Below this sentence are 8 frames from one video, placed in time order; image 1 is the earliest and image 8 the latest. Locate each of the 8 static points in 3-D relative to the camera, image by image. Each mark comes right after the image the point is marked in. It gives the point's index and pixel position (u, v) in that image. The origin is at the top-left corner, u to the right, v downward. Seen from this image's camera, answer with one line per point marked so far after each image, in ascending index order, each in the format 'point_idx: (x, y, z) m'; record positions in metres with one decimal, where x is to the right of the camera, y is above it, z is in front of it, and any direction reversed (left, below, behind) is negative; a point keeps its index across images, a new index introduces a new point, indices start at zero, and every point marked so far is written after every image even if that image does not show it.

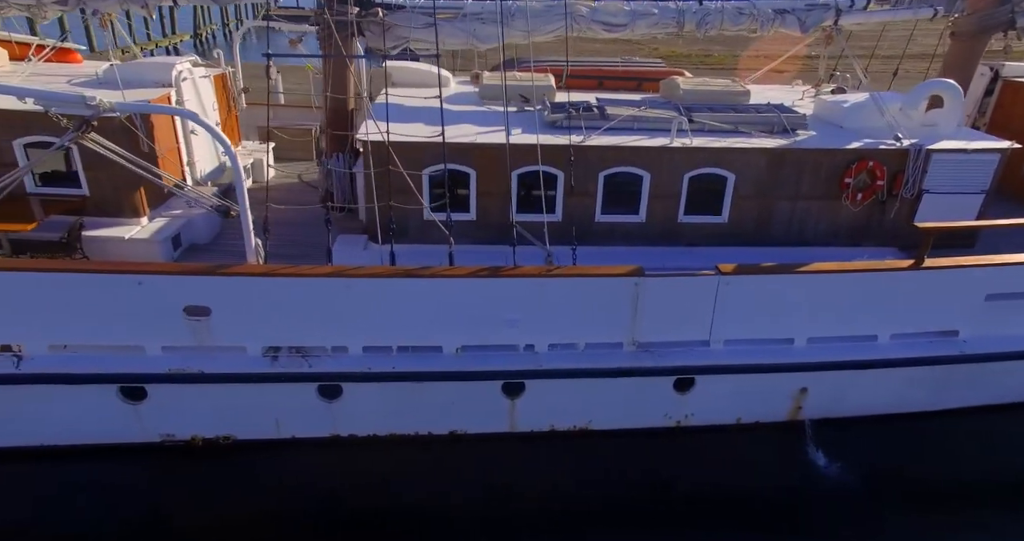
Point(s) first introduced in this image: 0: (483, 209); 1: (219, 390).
0: (-0.4, +0.6, +6.4) m
1: (-2.3, -1.0, +5.5) m
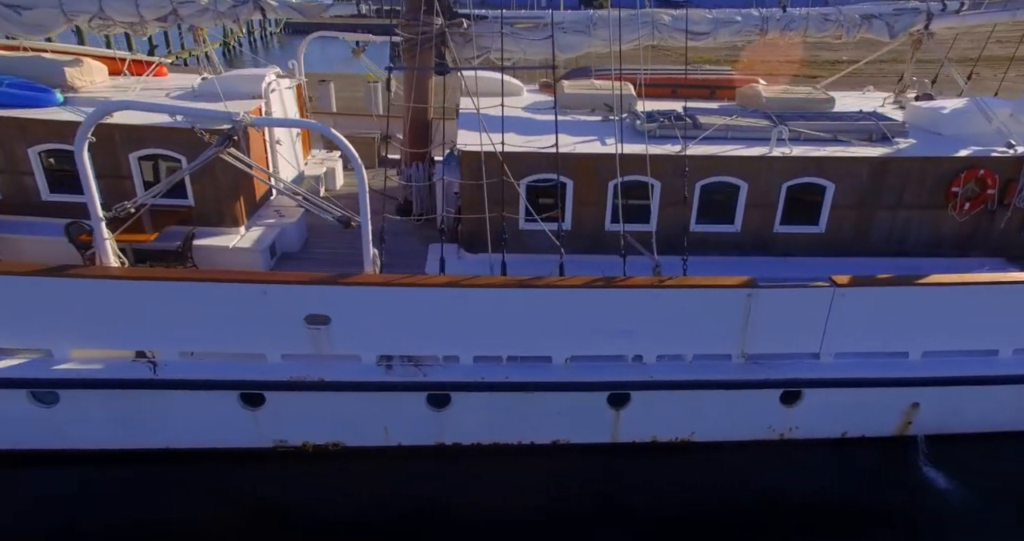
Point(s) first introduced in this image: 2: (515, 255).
0: (+0.6, +0.5, +6.5) m
1: (-1.4, -1.0, +5.6) m
2: (-0.1, +0.1, +6.4) m
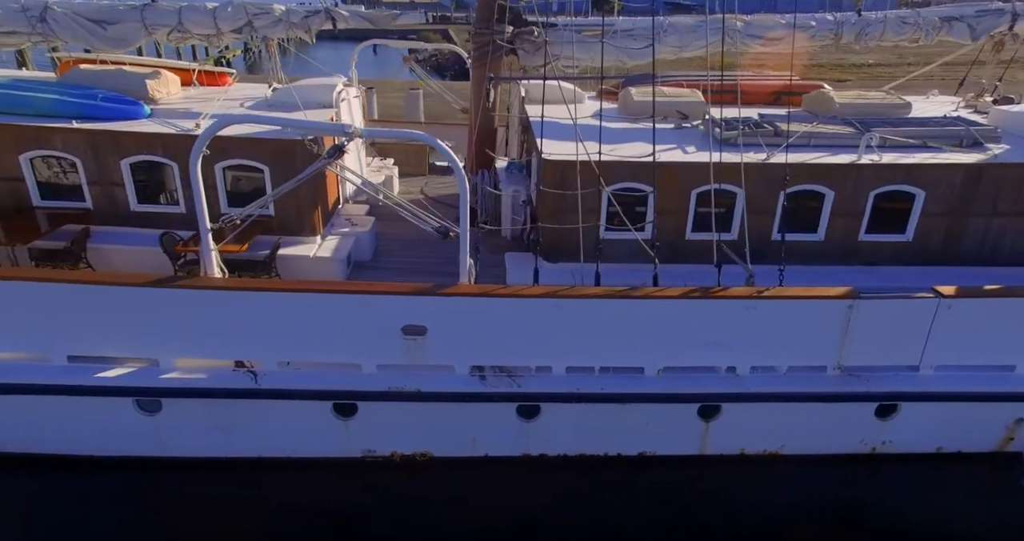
0: (+1.4, +0.4, +6.4) m
1: (-0.7, -1.1, +5.6) m
2: (+0.7, +0.1, +6.4) m
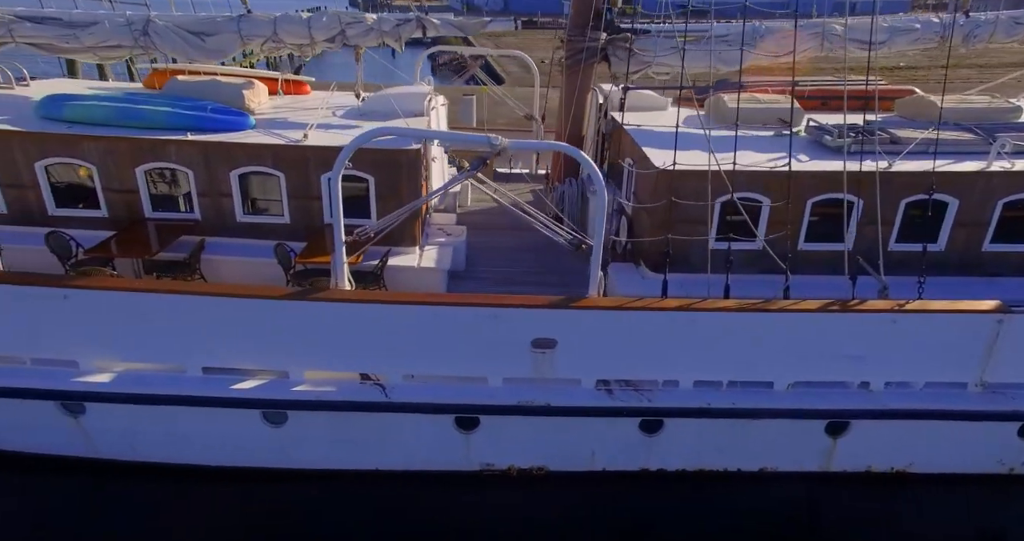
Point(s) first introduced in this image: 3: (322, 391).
0: (+2.4, +0.3, +6.2) m
1: (+0.3, -1.2, +5.5) m
2: (+1.7, 0.0, +6.3) m
3: (-1.4, -0.9, +5.2) m
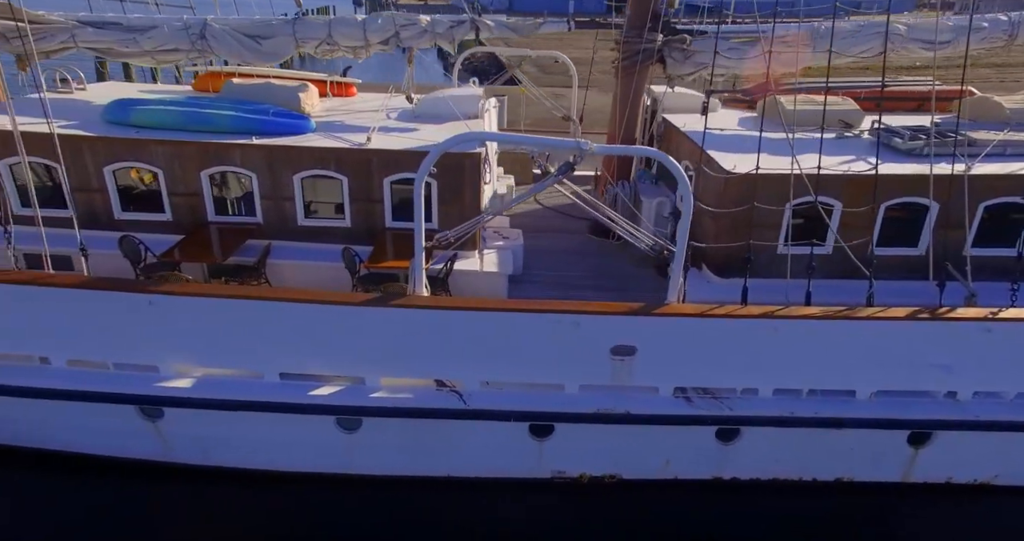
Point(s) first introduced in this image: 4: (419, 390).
0: (+3.0, +0.3, +6.1) m
1: (+0.9, -1.3, +5.4) m
2: (+2.3, -0.1, +6.1) m
3: (-0.9, -1.0, +5.2) m
4: (-0.7, -0.9, +5.2) m
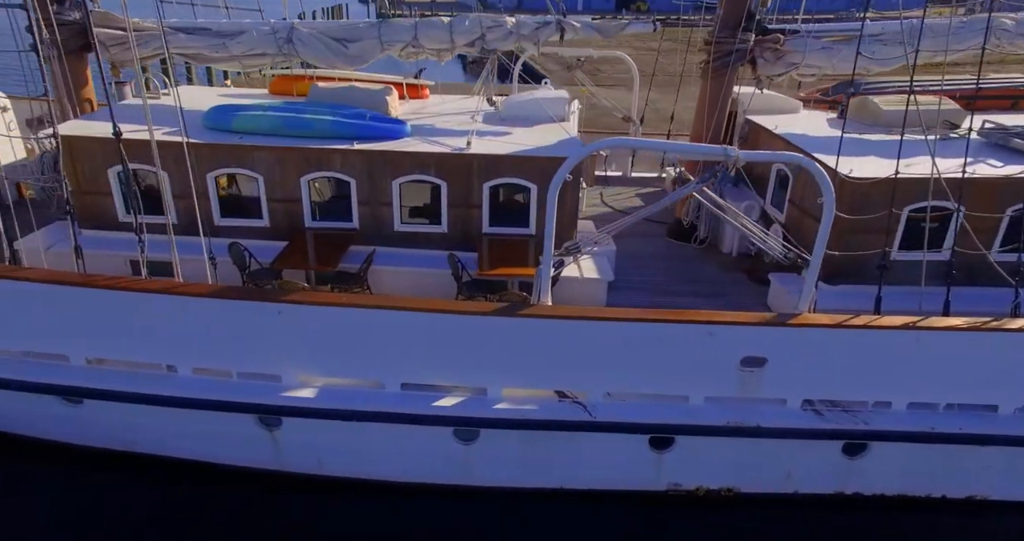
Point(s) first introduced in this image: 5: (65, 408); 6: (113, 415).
0: (+4.0, +0.2, +5.8) m
1: (+1.9, -1.3, +5.2) m
2: (+3.3, -0.2, +5.9) m
3: (+0.1, -1.0, +5.1) m
4: (+0.2, -1.0, +5.1) m
5: (-3.5, -1.1, +5.3) m
6: (-3.1, -1.1, +5.3) m
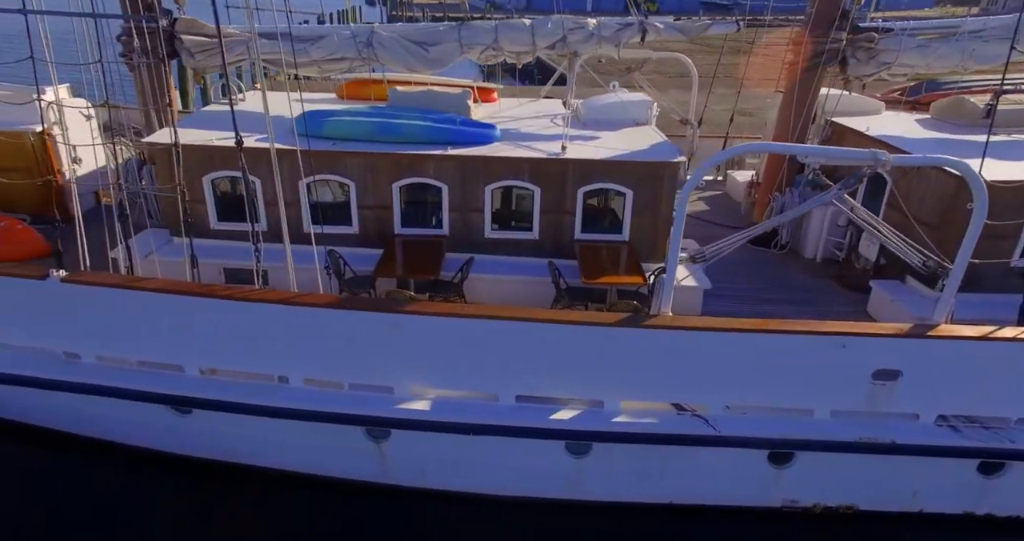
0: (+4.9, +0.1, +5.5) m
1: (+2.7, -1.4, +5.0) m
2: (+4.2, -0.2, +5.6) m
3: (+0.9, -1.1, +4.9) m
4: (+1.1, -1.0, +4.9) m
5: (-2.6, -1.2, +5.3) m
6: (-2.3, -1.2, +5.2) m
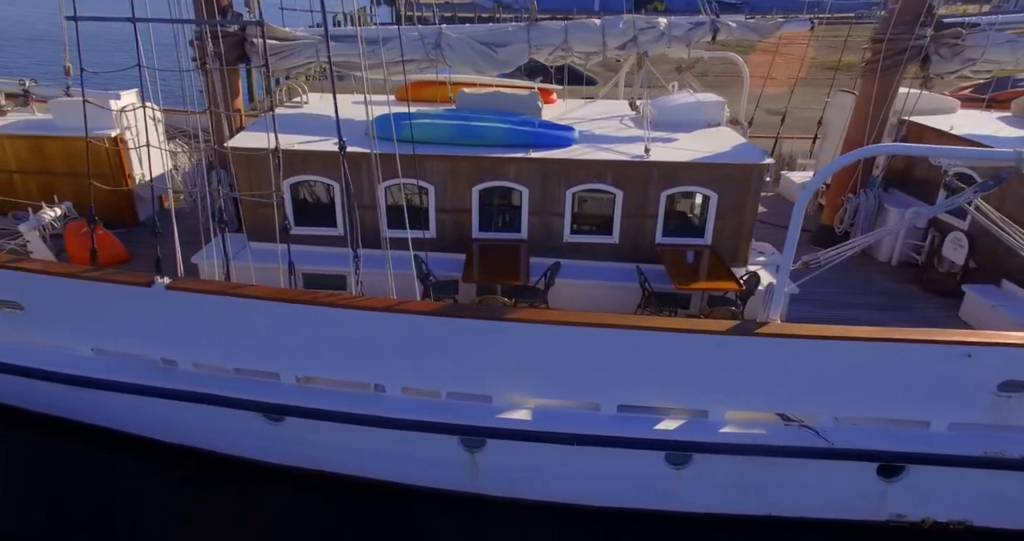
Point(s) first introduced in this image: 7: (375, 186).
0: (+5.6, +0.1, +5.2) m
1: (+3.4, -1.4, +4.7) m
2: (+4.9, -0.3, +5.3) m
3: (+1.6, -1.1, +4.7) m
4: (+1.8, -1.1, +4.8) m
5: (-1.9, -1.2, +5.2) m
6: (-1.5, -1.2, +5.2) m
7: (-1.3, +0.8, +6.4) m
